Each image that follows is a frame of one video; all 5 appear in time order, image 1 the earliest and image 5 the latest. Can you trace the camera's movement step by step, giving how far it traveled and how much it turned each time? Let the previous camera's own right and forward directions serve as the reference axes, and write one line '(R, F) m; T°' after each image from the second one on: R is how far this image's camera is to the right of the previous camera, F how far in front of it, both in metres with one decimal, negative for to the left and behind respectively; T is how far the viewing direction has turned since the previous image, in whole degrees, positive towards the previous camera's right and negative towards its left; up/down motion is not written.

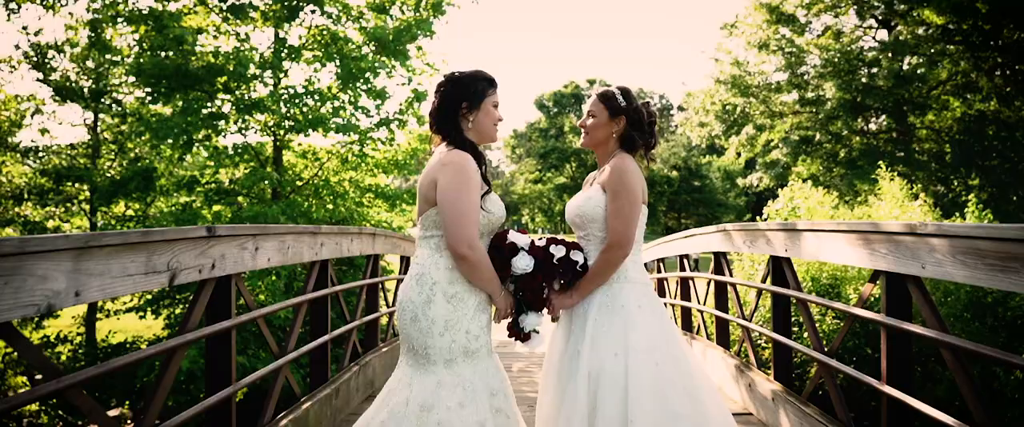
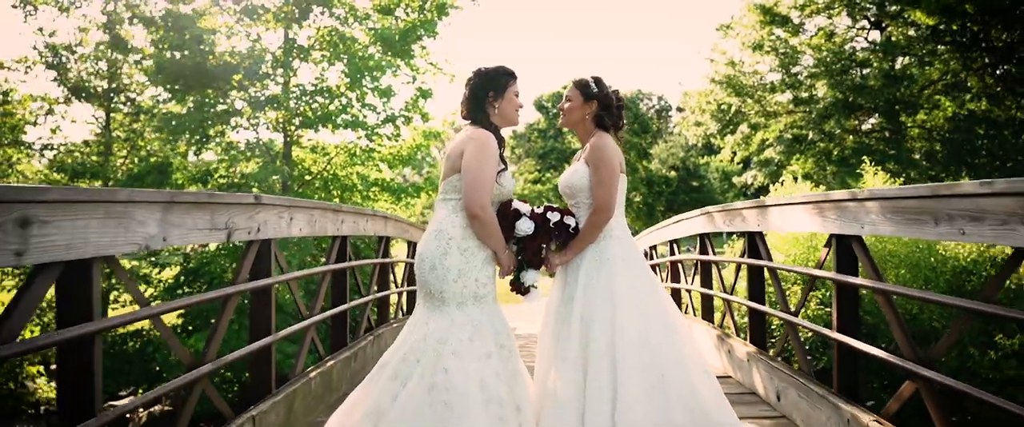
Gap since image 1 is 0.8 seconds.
(0.0, -0.5) m; 0°
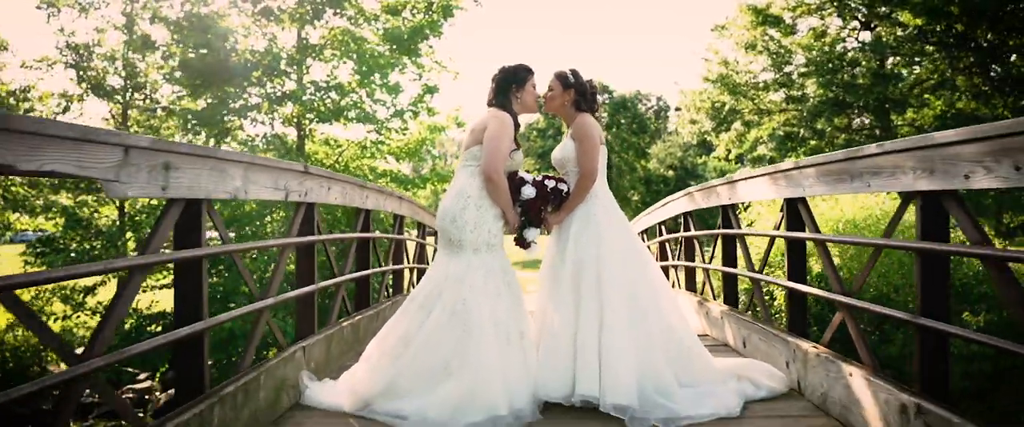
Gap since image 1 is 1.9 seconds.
(0.0, -0.7) m; 0°
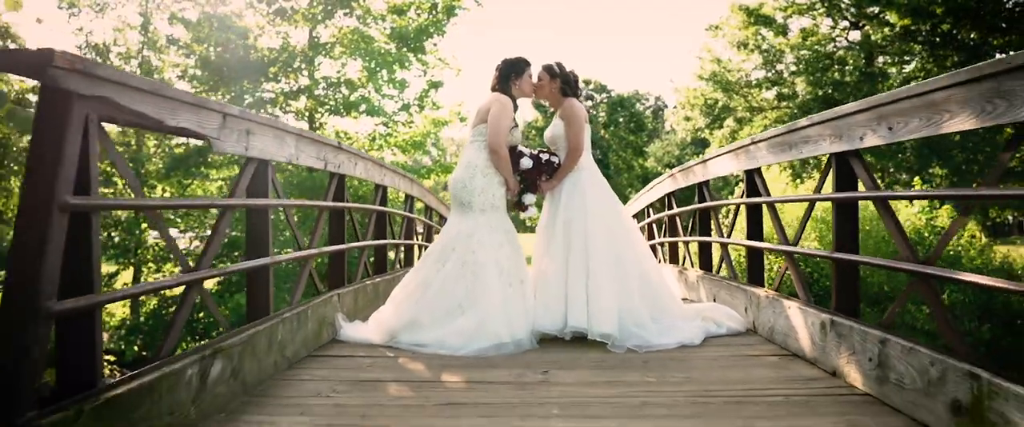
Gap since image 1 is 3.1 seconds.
(0.0, -0.7) m; 0°
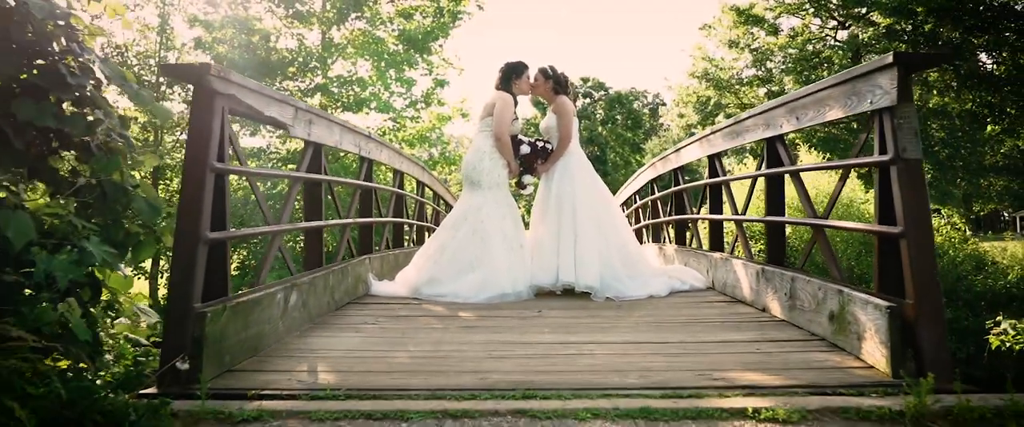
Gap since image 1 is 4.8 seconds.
(0.0, -0.9) m; 0°
